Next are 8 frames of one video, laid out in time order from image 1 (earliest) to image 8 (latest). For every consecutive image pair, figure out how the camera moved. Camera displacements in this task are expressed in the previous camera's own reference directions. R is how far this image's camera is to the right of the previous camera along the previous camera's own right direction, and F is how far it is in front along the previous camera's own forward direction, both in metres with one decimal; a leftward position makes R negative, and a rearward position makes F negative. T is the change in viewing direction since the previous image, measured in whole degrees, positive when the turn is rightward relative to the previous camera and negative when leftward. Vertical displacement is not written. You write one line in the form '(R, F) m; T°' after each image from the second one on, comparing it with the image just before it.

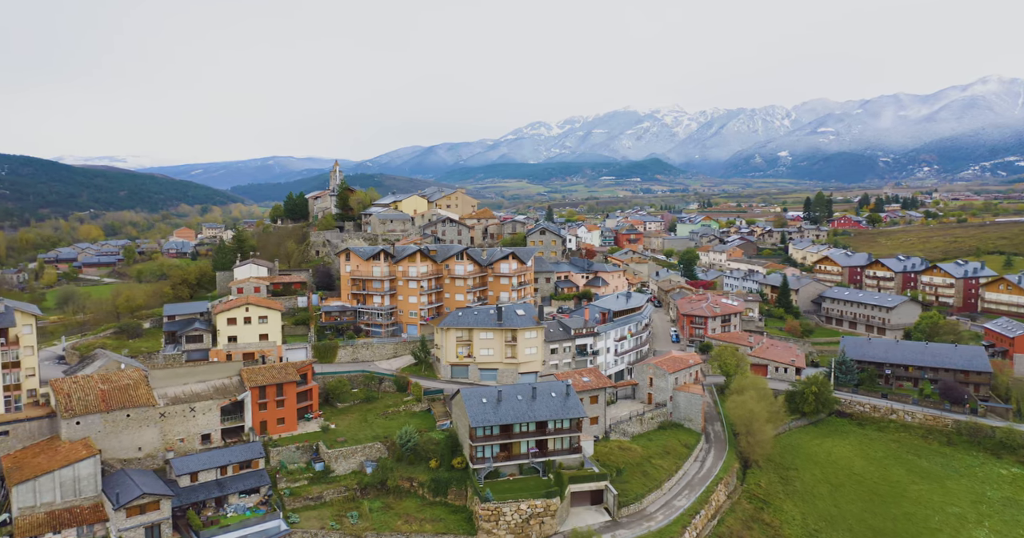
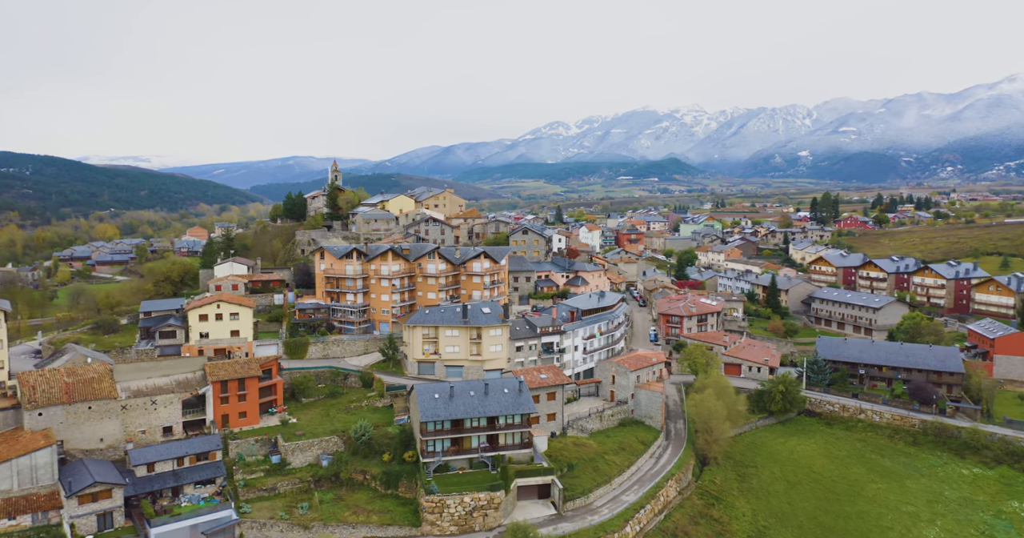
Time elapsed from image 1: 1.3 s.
(+2.1, -0.4) m; -1°
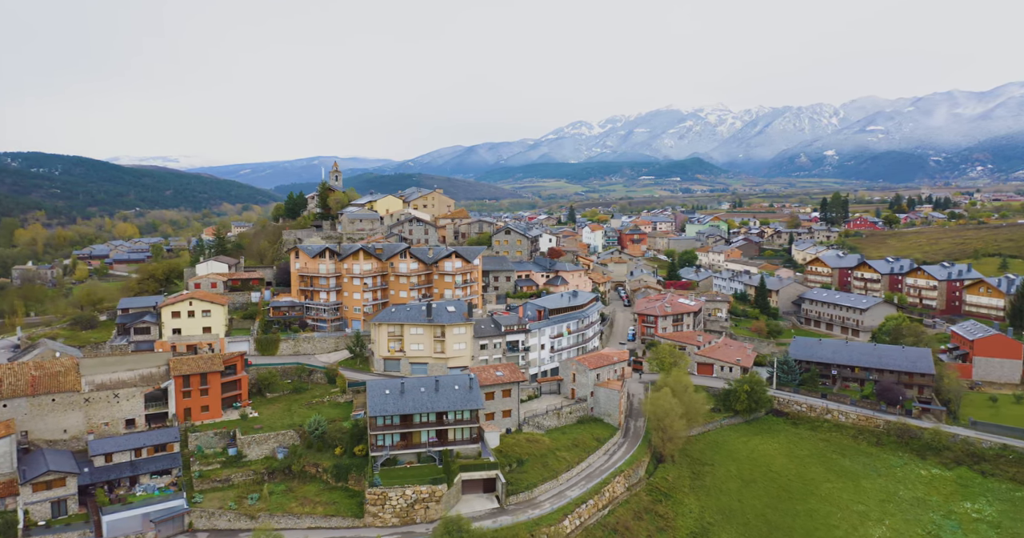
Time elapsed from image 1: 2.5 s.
(+2.3, -0.4) m; -1°
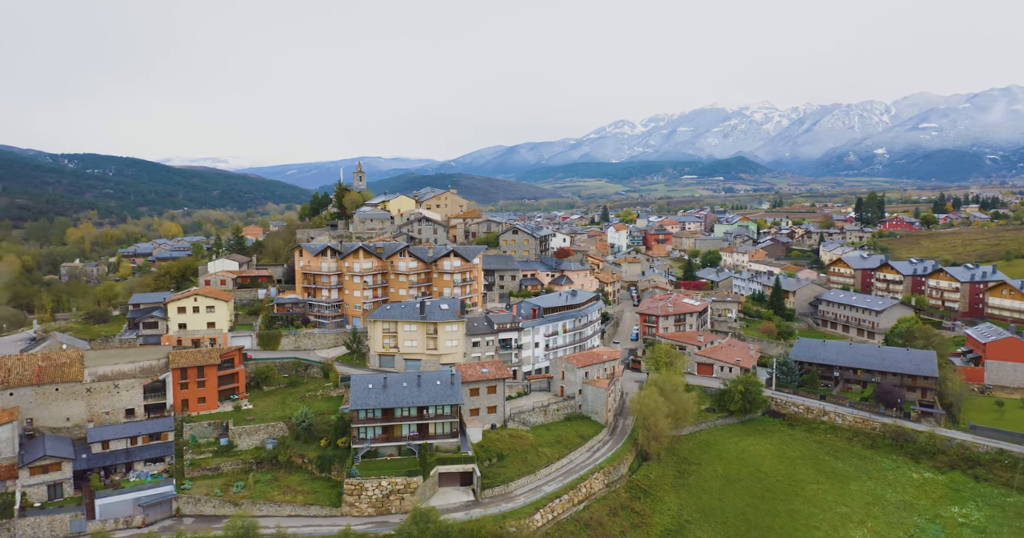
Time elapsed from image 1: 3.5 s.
(+1.9, -0.3) m; -3°
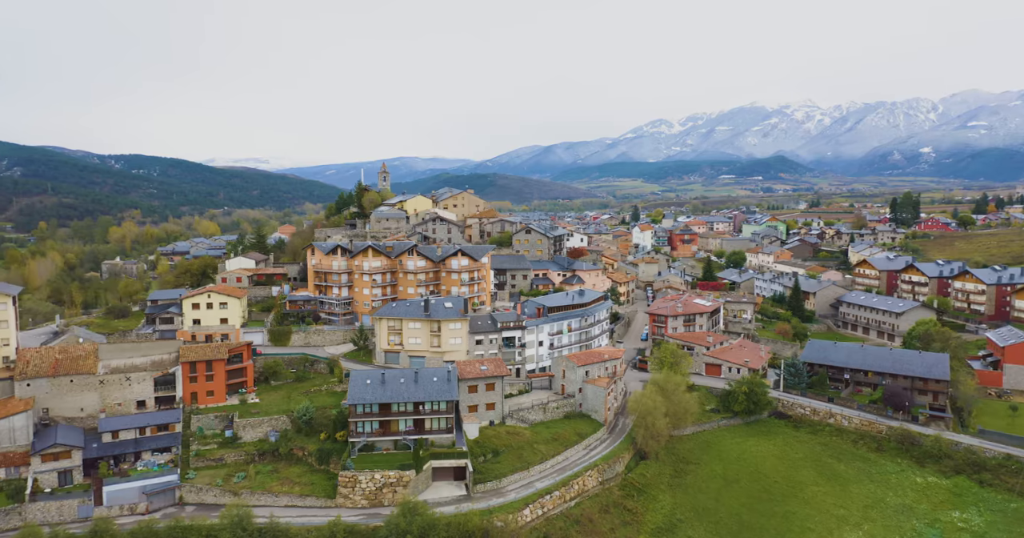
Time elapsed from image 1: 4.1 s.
(+1.3, -0.3) m; -3°
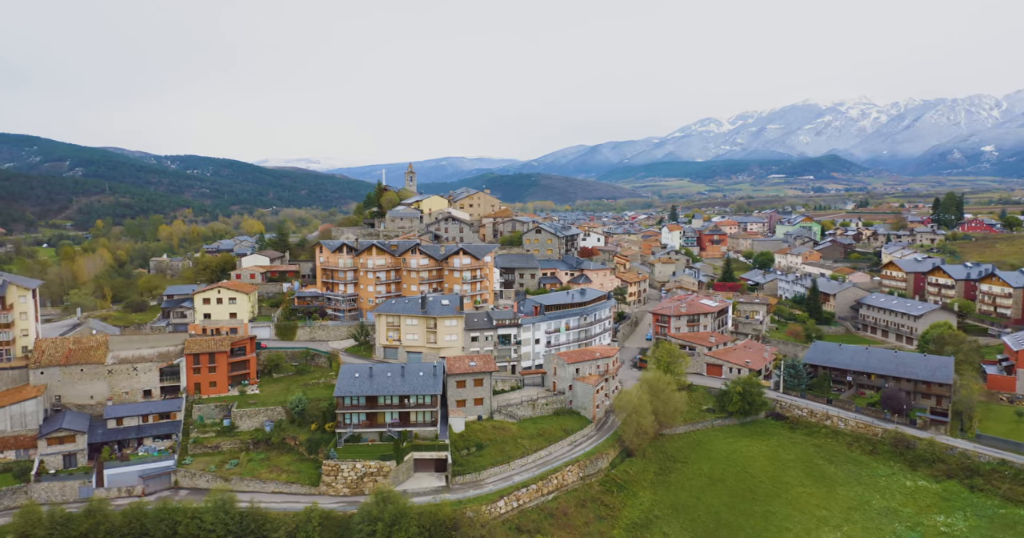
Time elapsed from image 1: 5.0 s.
(+2.0, -0.5) m; -3°
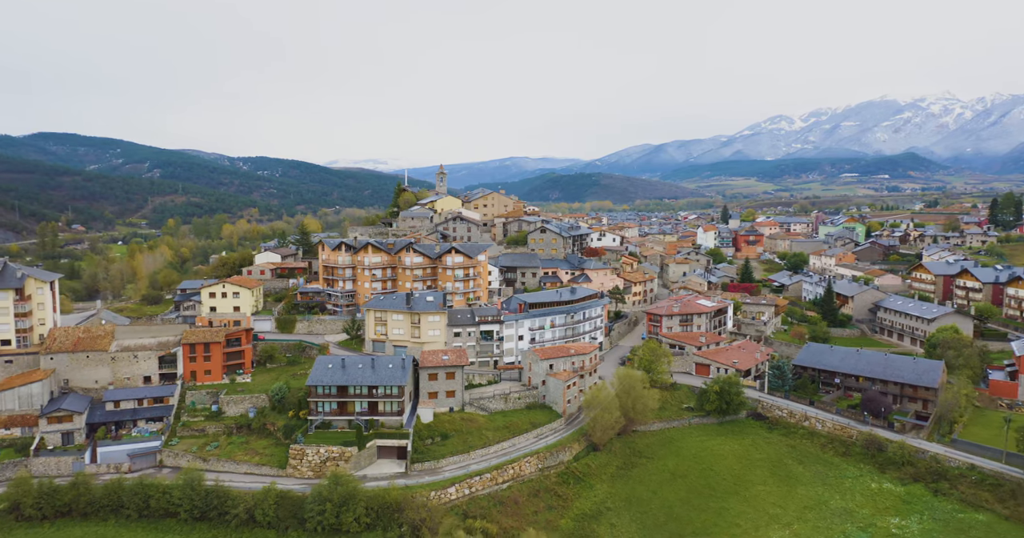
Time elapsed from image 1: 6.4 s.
(+3.3, -0.8) m; -4°
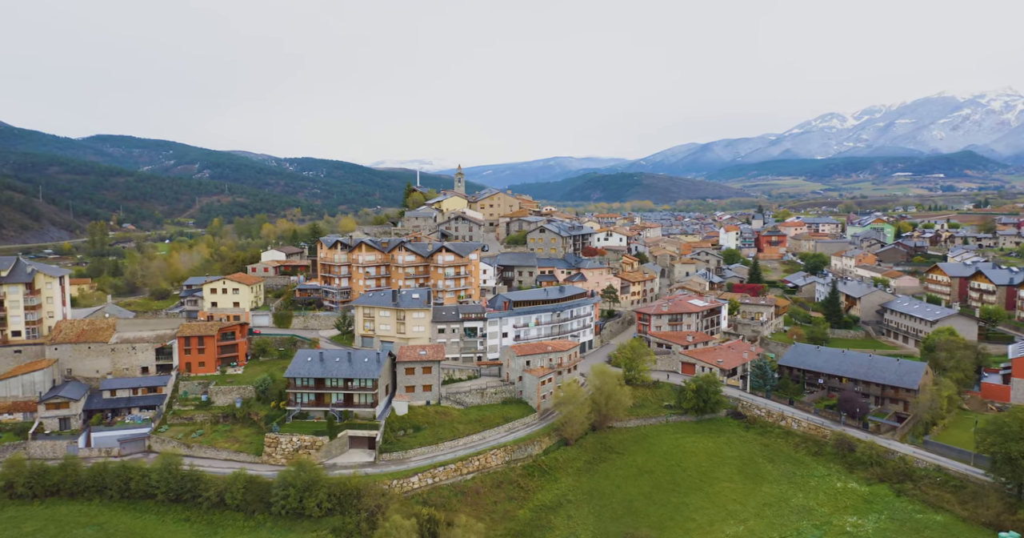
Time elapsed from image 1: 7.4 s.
(+2.5, -0.7) m; -3°
